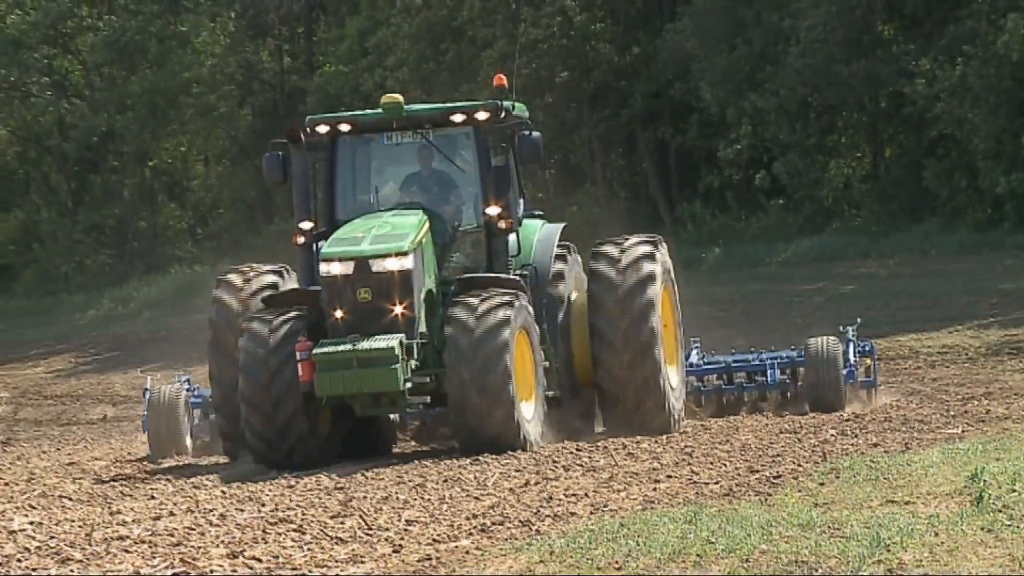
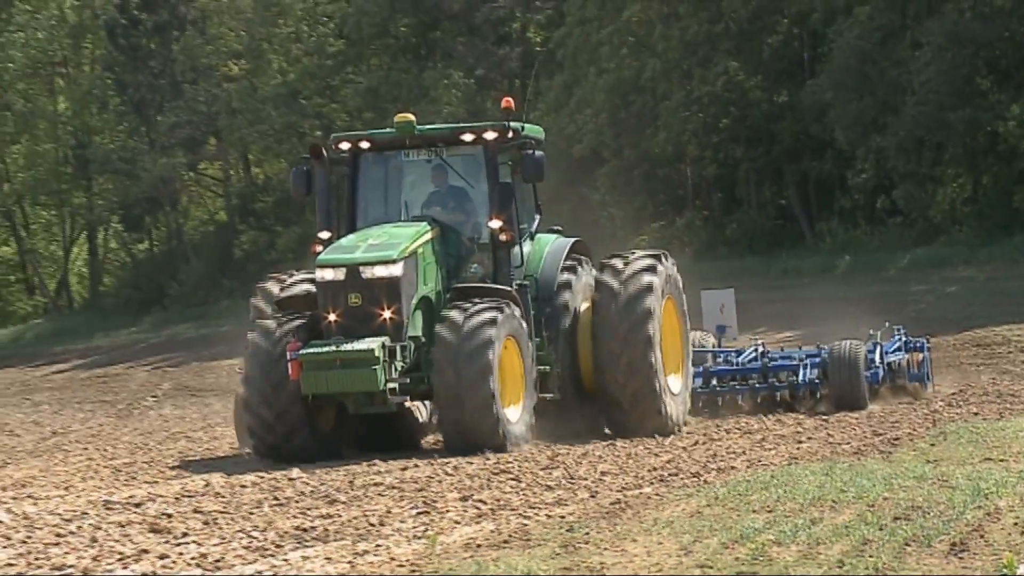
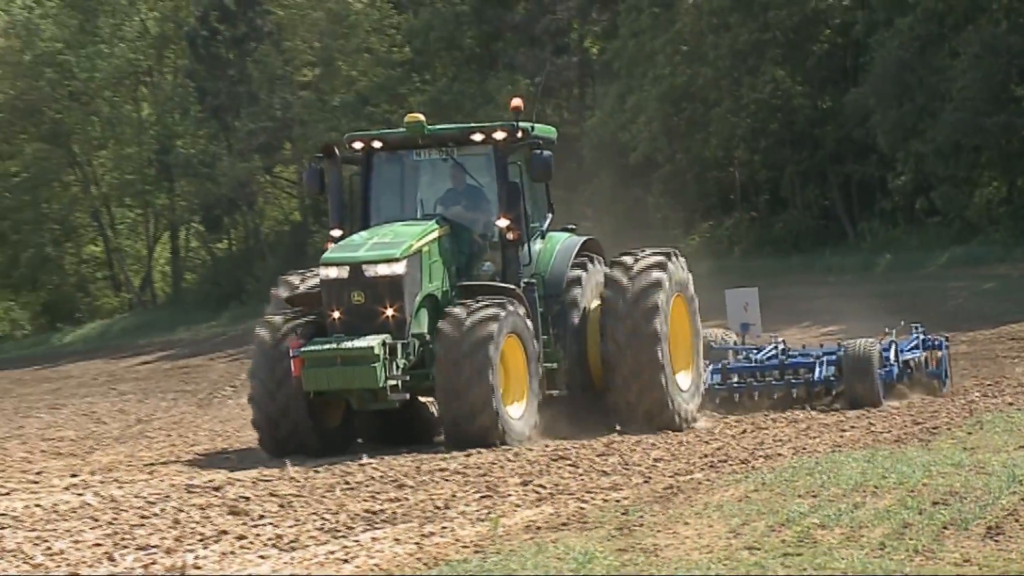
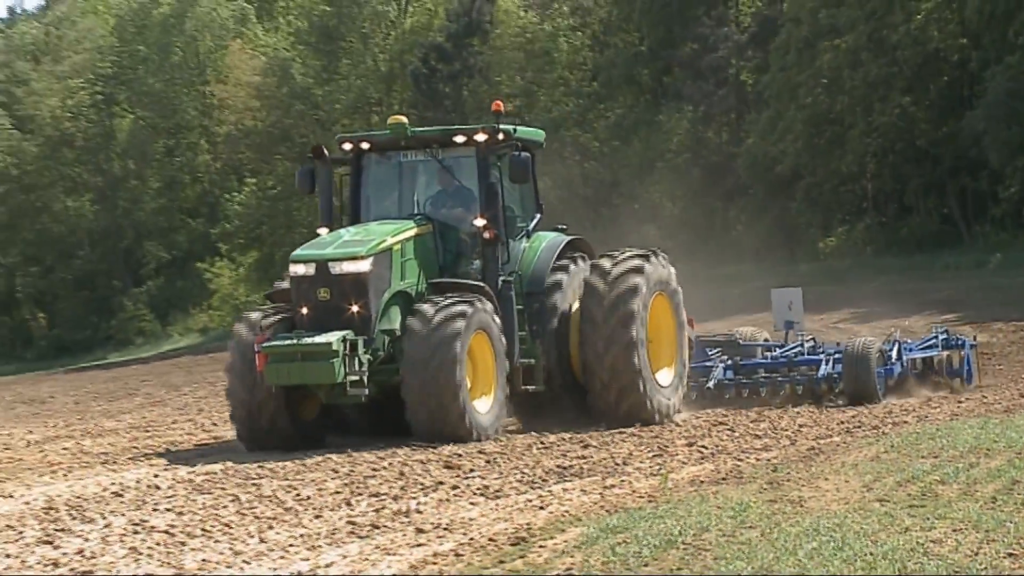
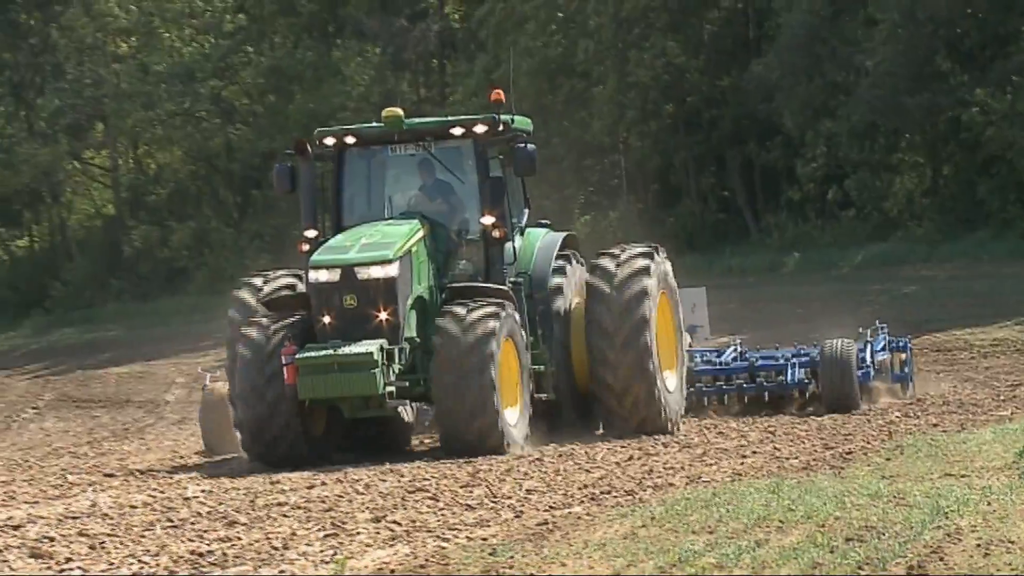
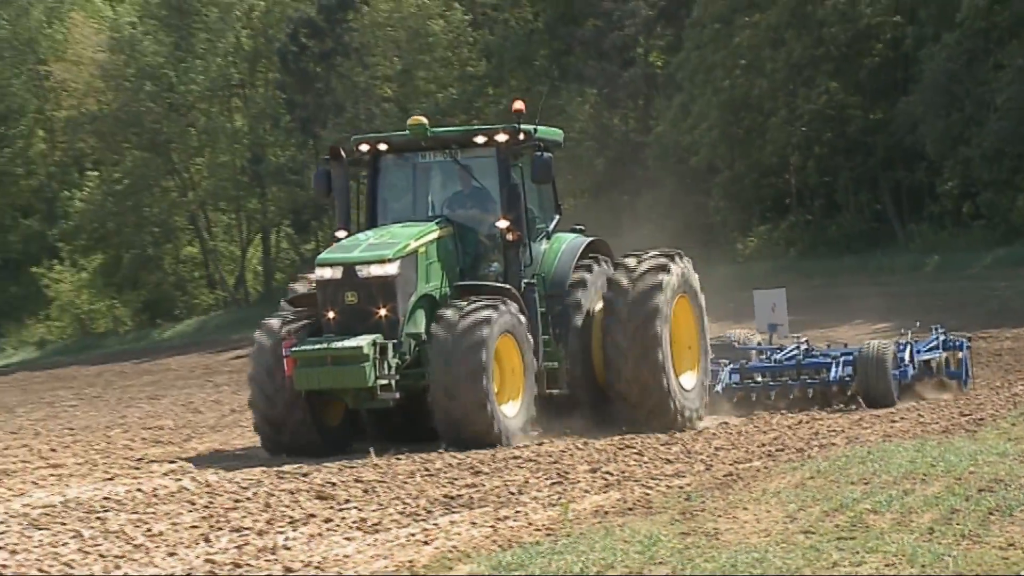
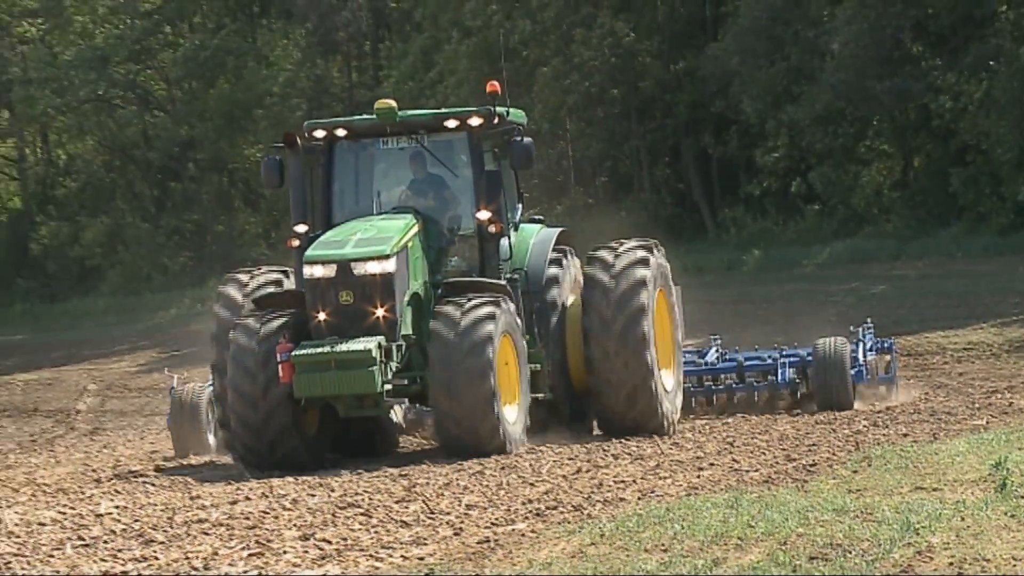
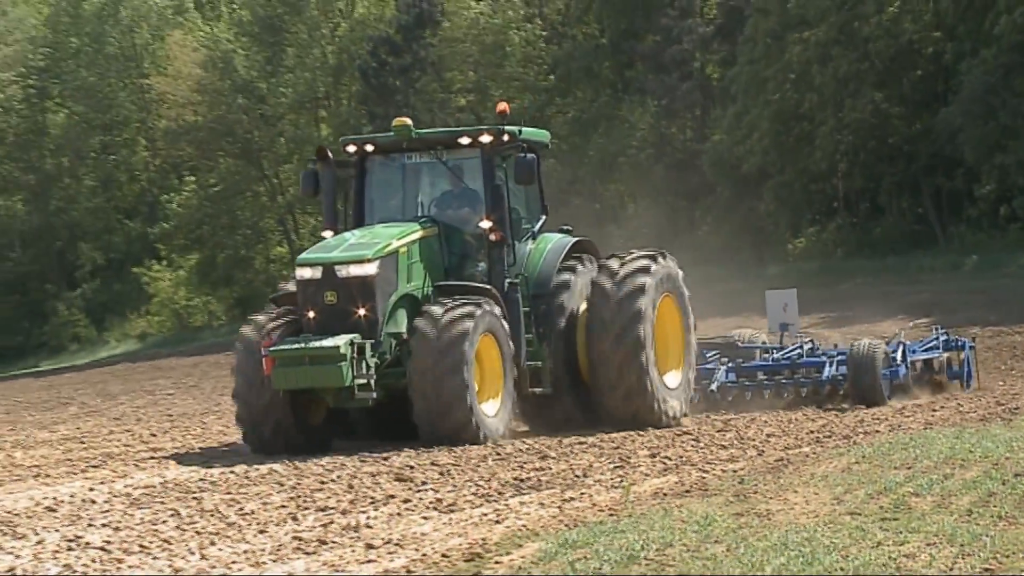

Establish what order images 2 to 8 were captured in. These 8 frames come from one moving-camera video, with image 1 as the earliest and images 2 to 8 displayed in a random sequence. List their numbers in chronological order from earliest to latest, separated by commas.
7, 5, 2, 3, 6, 8, 4
